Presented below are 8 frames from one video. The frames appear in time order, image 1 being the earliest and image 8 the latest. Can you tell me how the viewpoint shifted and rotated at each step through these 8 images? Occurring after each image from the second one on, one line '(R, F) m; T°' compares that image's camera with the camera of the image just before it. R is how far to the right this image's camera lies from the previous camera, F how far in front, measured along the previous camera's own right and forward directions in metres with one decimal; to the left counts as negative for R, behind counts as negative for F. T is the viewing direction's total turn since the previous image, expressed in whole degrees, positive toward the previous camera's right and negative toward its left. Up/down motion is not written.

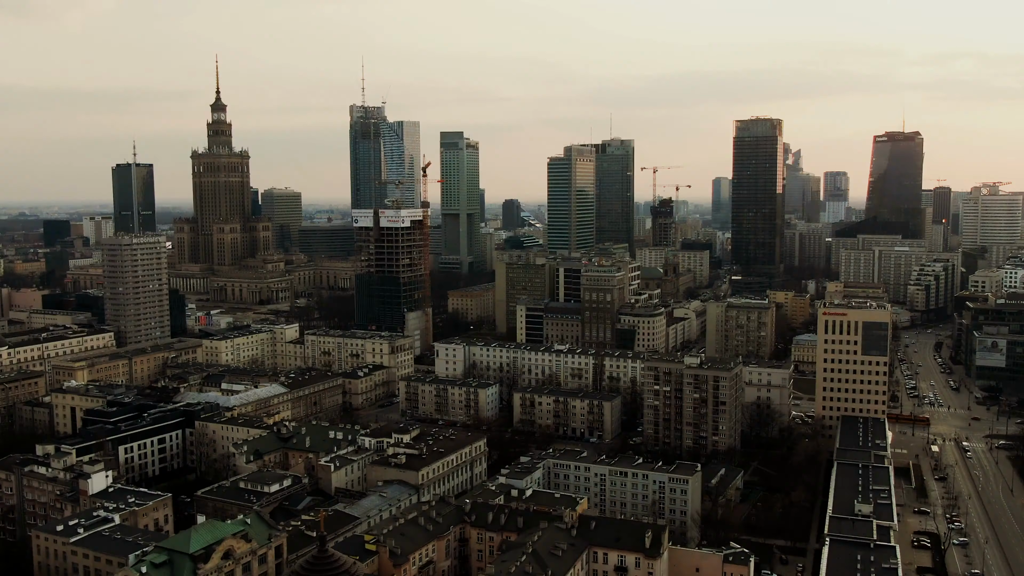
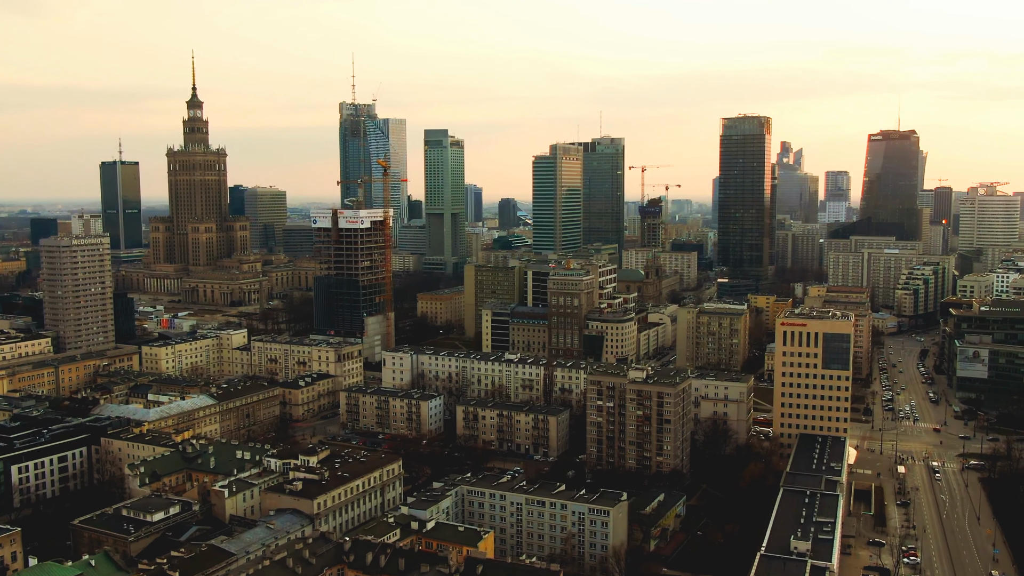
(+3.3, +2.9) m; -1°
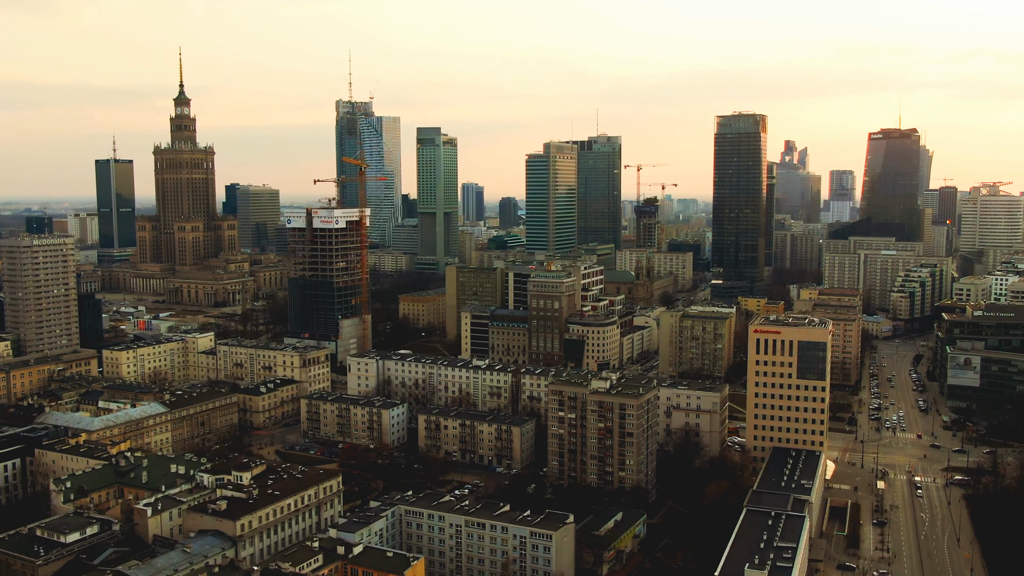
(+2.1, +2.0) m; -1°
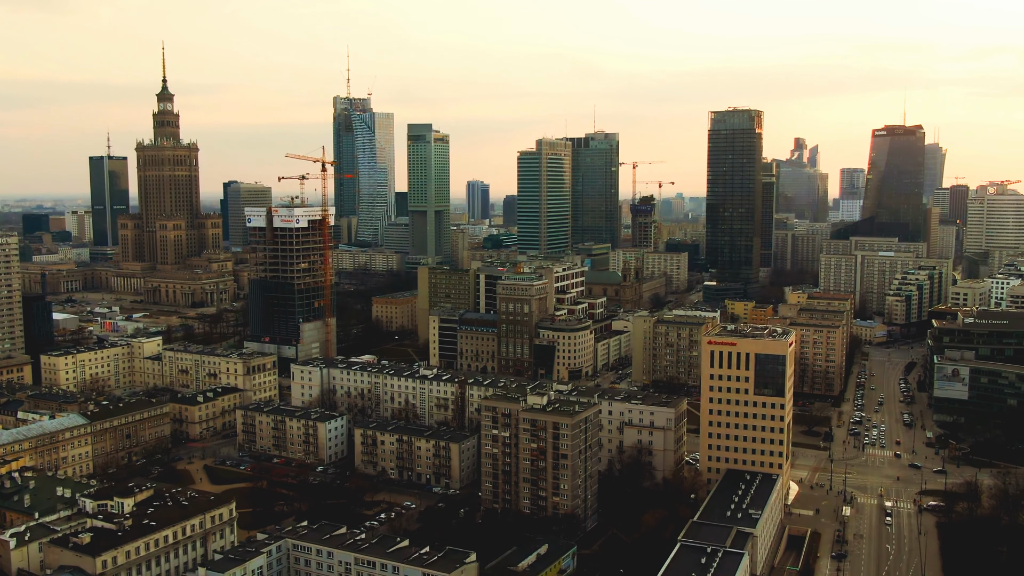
(+3.3, +3.1) m; -1°
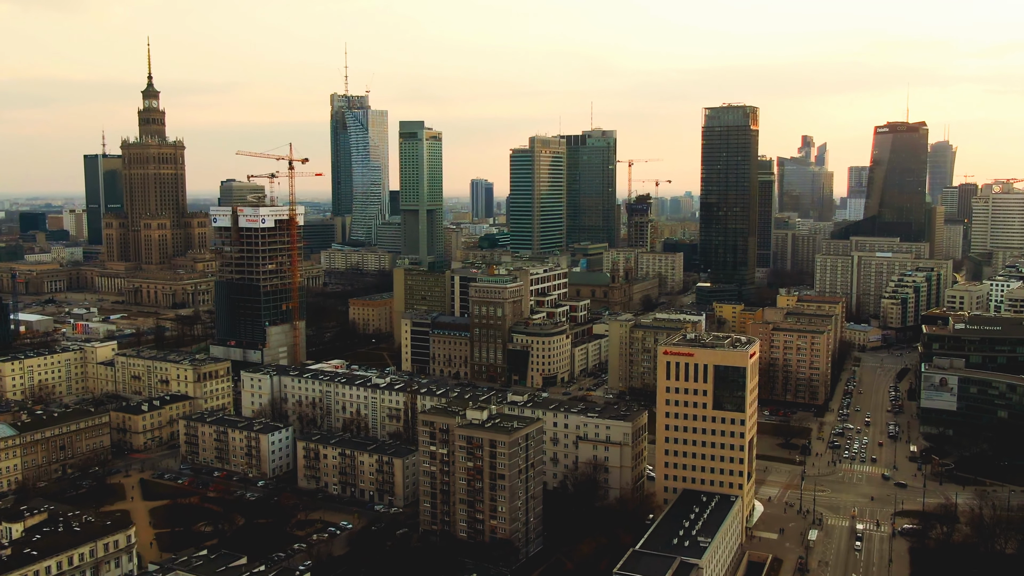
(+2.6, +2.4) m; -1°
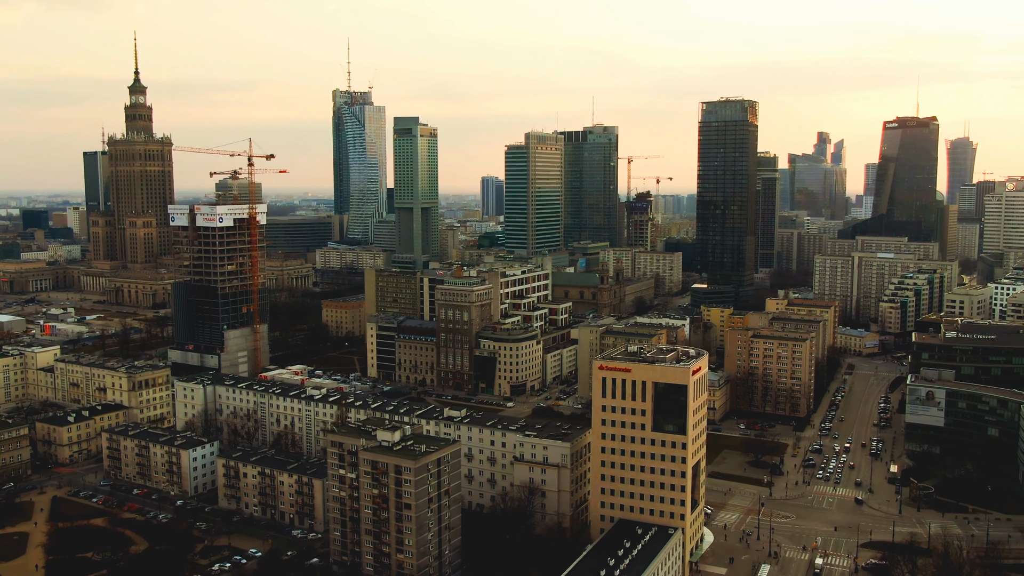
(+3.4, +3.1) m; -1°
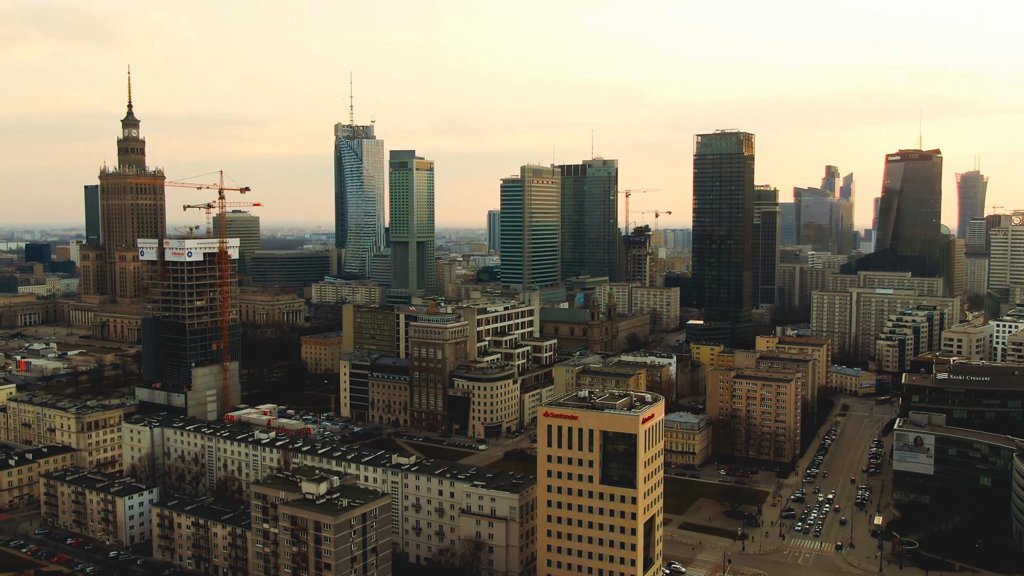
(+2.3, +2.0) m; -1°
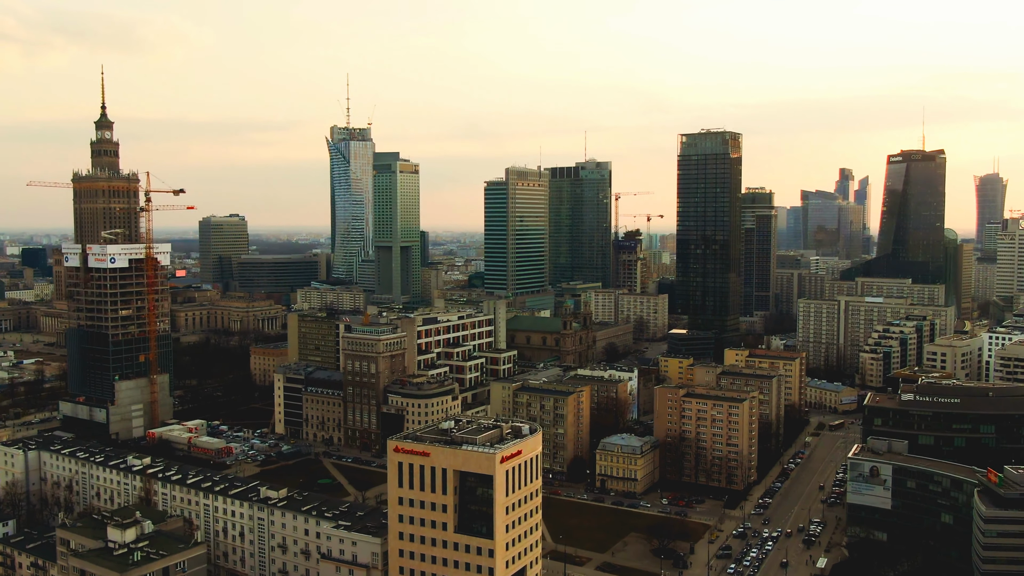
(+4.7, +4.0) m; -2°
